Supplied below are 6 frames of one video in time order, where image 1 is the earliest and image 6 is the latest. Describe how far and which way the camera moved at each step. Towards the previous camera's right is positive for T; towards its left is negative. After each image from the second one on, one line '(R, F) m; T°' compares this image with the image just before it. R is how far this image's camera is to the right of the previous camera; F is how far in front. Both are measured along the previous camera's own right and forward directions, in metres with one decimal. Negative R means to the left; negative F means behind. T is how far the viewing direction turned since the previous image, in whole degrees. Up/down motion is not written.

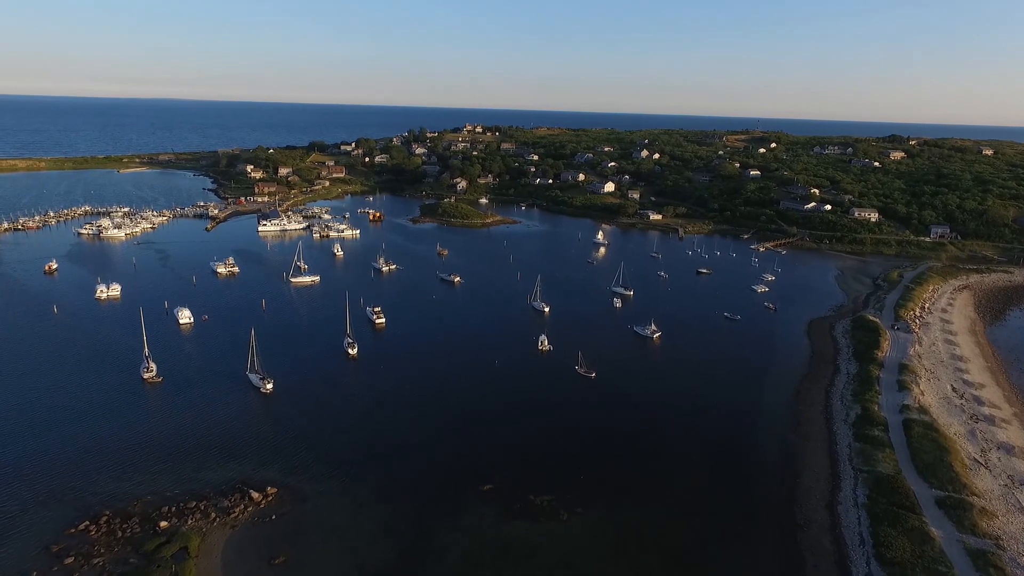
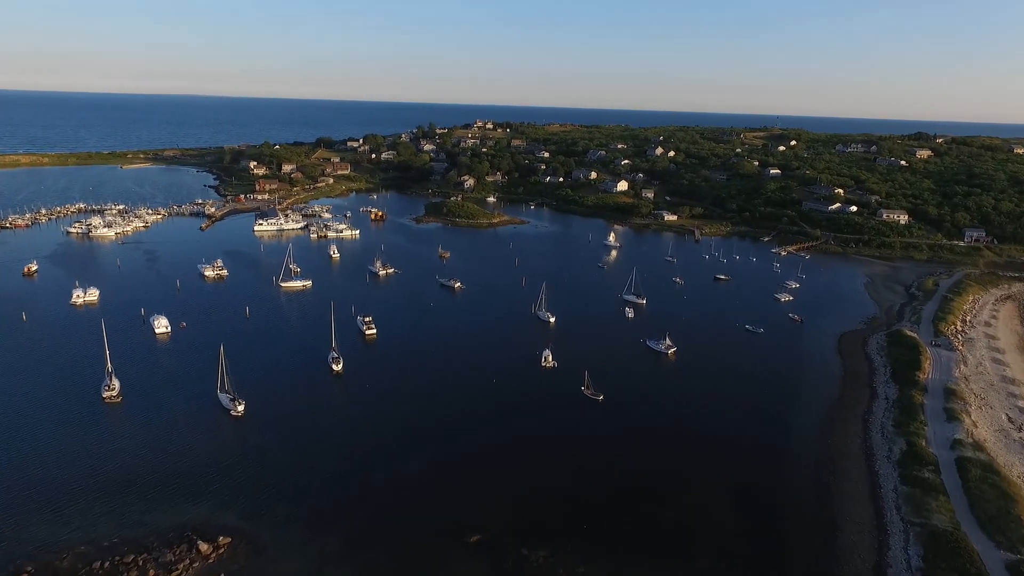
(+0.5, +2.5) m; -1°
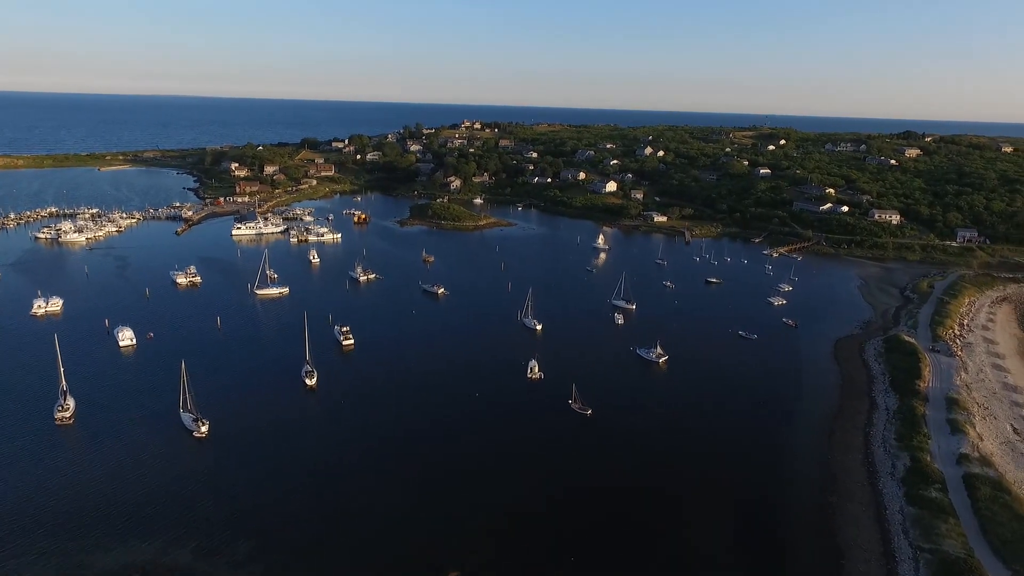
(+0.3, +1.2) m; +1°
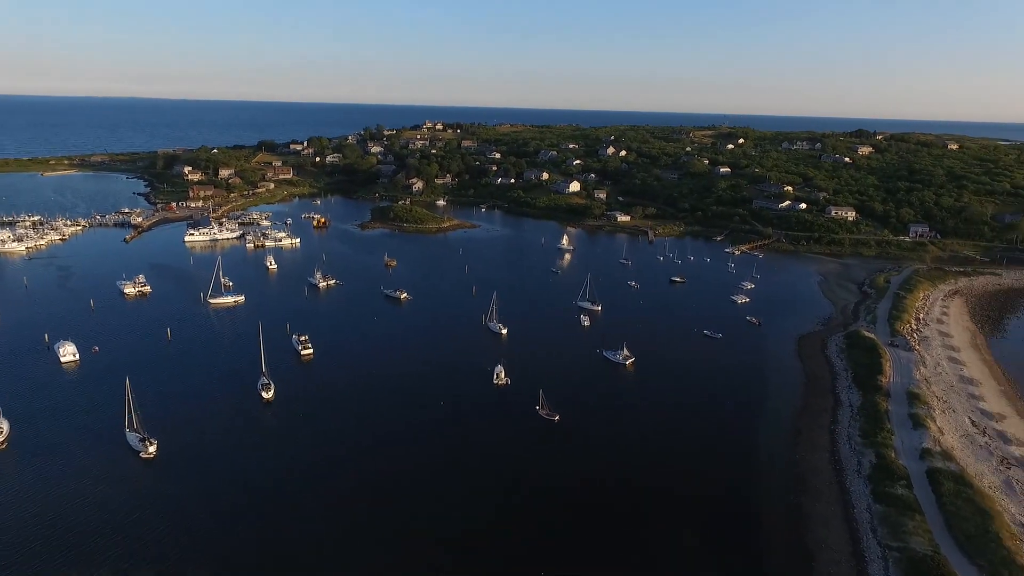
(+0.1, +0.5) m; +3°
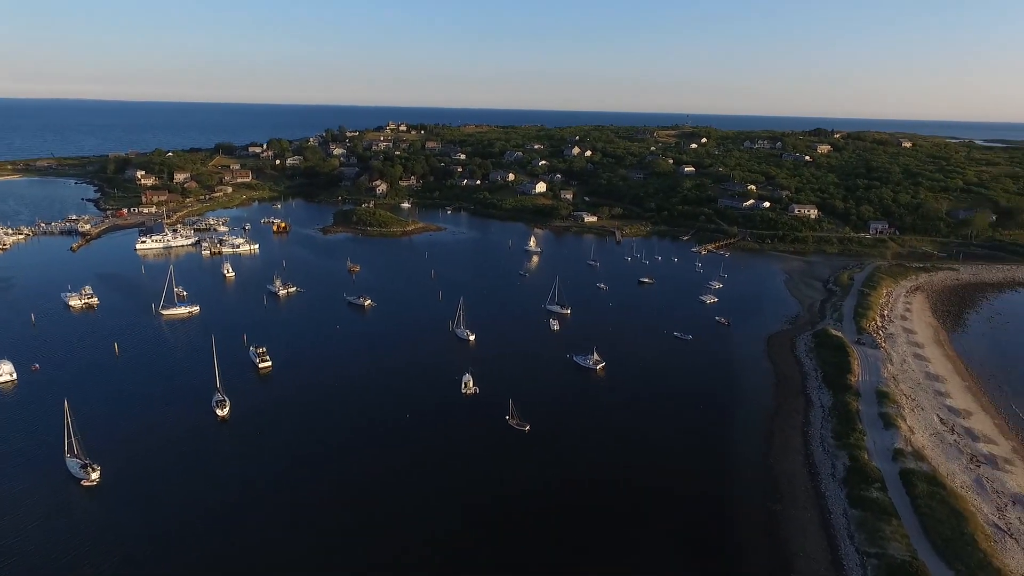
(+0.1, +0.7) m; +3°
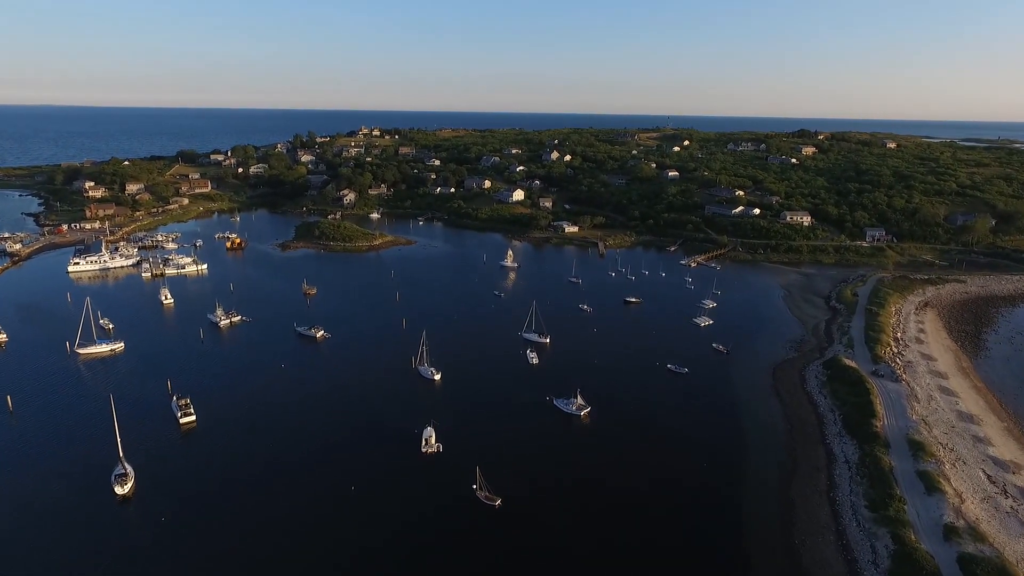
(+0.5, +3.7) m; +2°
